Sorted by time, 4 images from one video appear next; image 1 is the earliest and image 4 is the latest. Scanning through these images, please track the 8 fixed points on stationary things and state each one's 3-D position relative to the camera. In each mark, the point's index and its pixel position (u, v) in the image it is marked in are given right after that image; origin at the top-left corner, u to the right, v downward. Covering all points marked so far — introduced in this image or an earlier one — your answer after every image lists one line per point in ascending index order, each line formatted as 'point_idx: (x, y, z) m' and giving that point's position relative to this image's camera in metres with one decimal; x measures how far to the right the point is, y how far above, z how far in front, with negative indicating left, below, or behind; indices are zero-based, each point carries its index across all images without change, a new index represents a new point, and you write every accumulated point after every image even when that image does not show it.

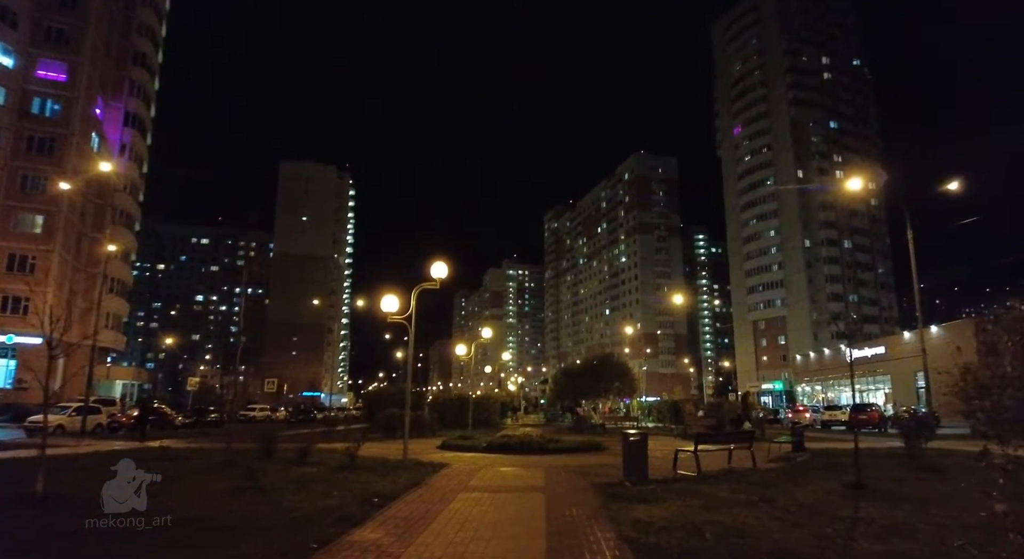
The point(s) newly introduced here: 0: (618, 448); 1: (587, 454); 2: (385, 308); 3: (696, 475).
0: (+3.6, -5.5, +19.5) m
1: (+2.4, -5.0, +17.1) m
2: (-3.1, -0.7, +14.6) m
3: (+3.6, -3.8, +11.9) m
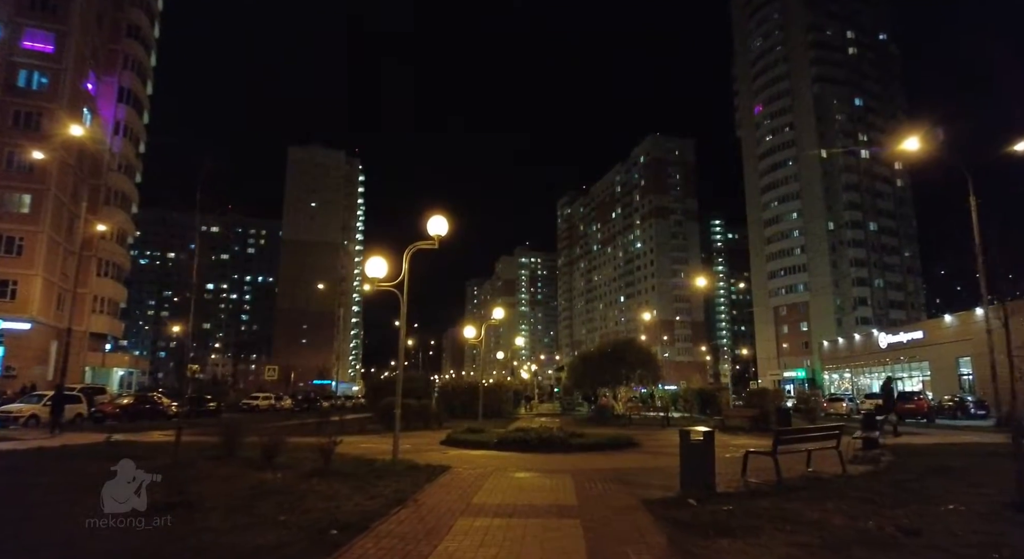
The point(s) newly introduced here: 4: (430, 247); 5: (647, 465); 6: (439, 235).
0: (+4.1, -4.5, +16.5) m
1: (+2.8, -4.1, +14.2) m
2: (-2.7, +0.1, +11.7) m
3: (+3.9, -3.0, +8.9) m
4: (-1.6, +0.6, +11.9) m
5: (+2.7, -3.7, +12.2) m
6: (-1.4, +0.9, +11.8) m
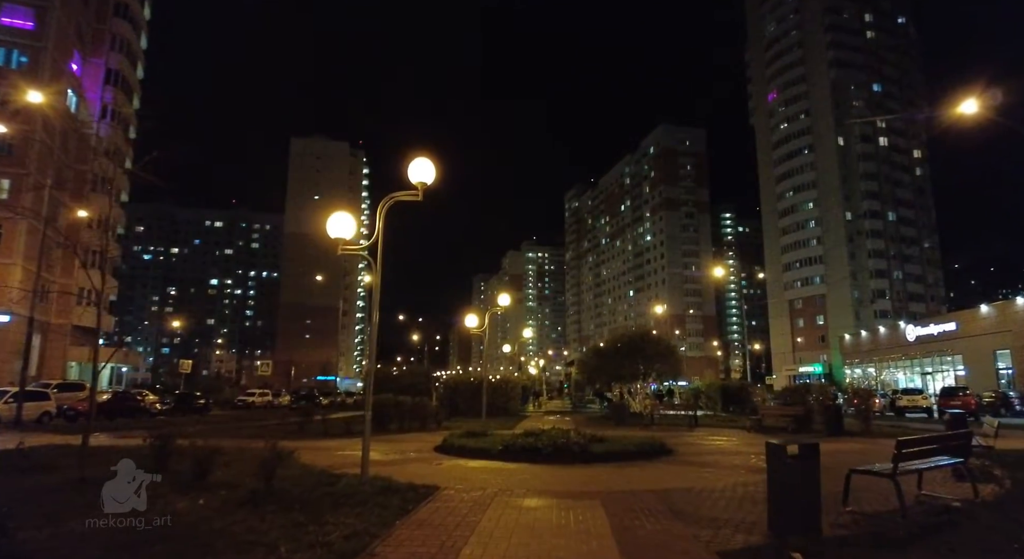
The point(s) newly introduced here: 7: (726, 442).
0: (+4.2, -3.9, +13.7) m
1: (+3.0, -3.5, +11.5) m
2: (-2.6, +0.7, +9.0) m
3: (+4.0, -2.5, +6.2) m
4: (-1.5, +1.2, +9.2) m
5: (+2.9, -3.1, +9.4) m
6: (-1.3, +1.4, +9.0) m
7: (+5.7, -4.4, +16.4) m
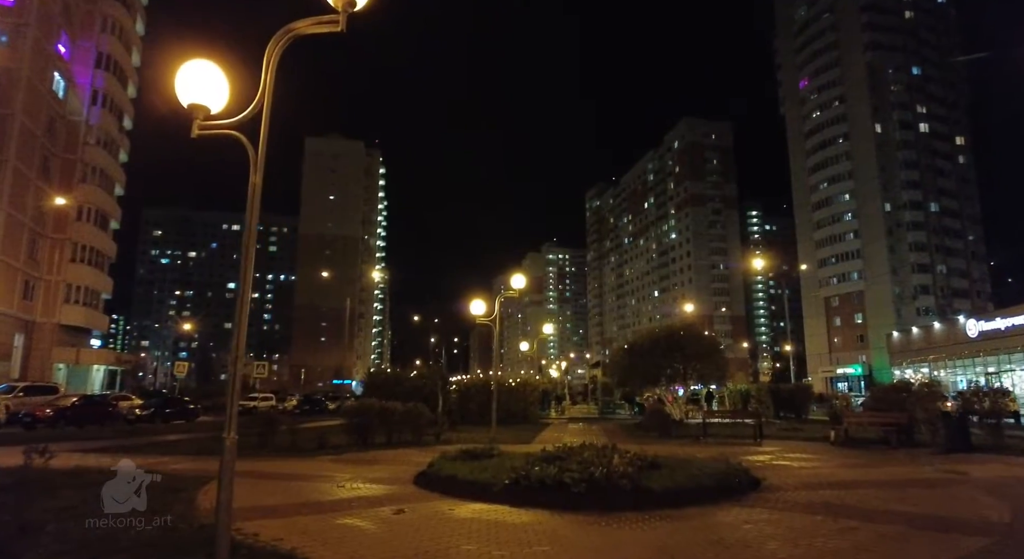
0: (+4.5, -3.2, +9.4) m
1: (+3.1, -2.7, +7.2) m
2: (-2.6, +1.4, +4.9) m
3: (+4.0, -1.7, +1.9) m
4: (-1.5, +2.0, +5.1) m
5: (+3.0, -2.3, +5.1) m
6: (-1.3, +2.2, +4.9) m
7: (+6.1, -3.7, +12.0) m
